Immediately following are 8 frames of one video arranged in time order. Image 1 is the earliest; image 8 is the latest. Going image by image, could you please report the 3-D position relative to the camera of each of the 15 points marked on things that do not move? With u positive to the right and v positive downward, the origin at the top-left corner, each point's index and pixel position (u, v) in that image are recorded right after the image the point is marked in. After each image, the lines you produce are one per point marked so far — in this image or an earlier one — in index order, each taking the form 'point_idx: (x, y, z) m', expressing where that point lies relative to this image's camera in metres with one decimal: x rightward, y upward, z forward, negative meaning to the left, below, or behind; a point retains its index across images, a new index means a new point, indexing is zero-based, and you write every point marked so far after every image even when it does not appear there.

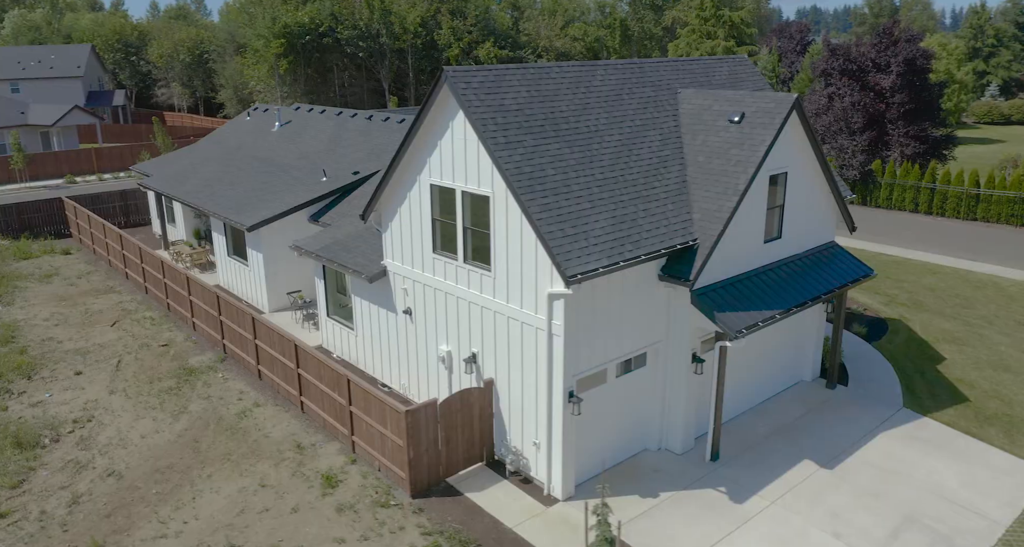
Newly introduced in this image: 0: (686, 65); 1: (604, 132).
0: (+3.4, +4.2, +15.1) m
1: (+1.5, +2.3, +12.5) m
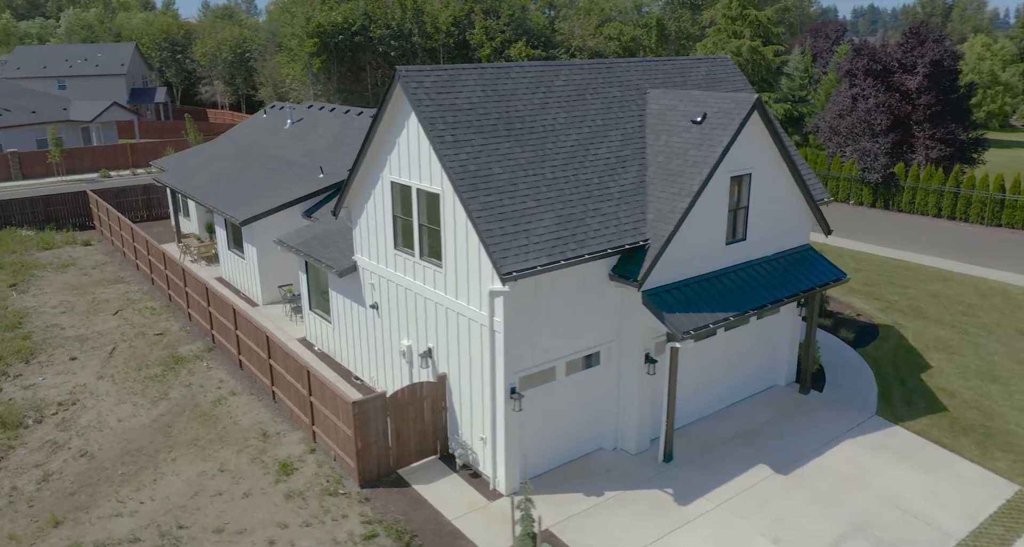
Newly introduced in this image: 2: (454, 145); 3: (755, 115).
0: (+2.9, +4.2, +15.0) m
1: (+0.8, +2.4, +12.5) m
2: (-0.9, +1.9, +11.3) m
3: (+4.0, +2.7, +12.5) m
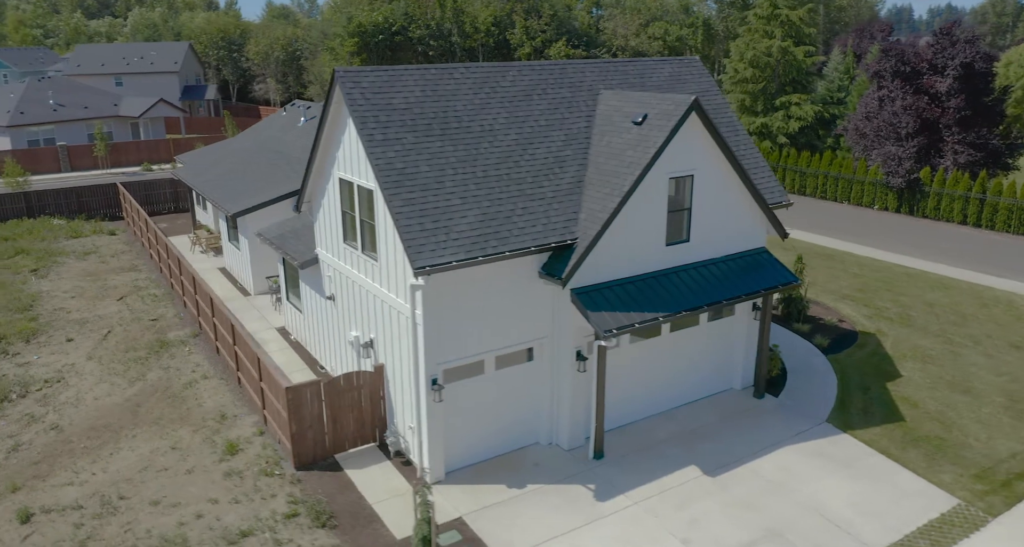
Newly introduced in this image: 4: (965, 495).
0: (+2.1, +4.2, +15.2) m
1: (-0.3, +2.4, +12.8) m
2: (-2.0, +2.0, +11.7) m
3: (+3.0, +2.6, +12.6) m
4: (+7.4, -3.6, +12.3) m
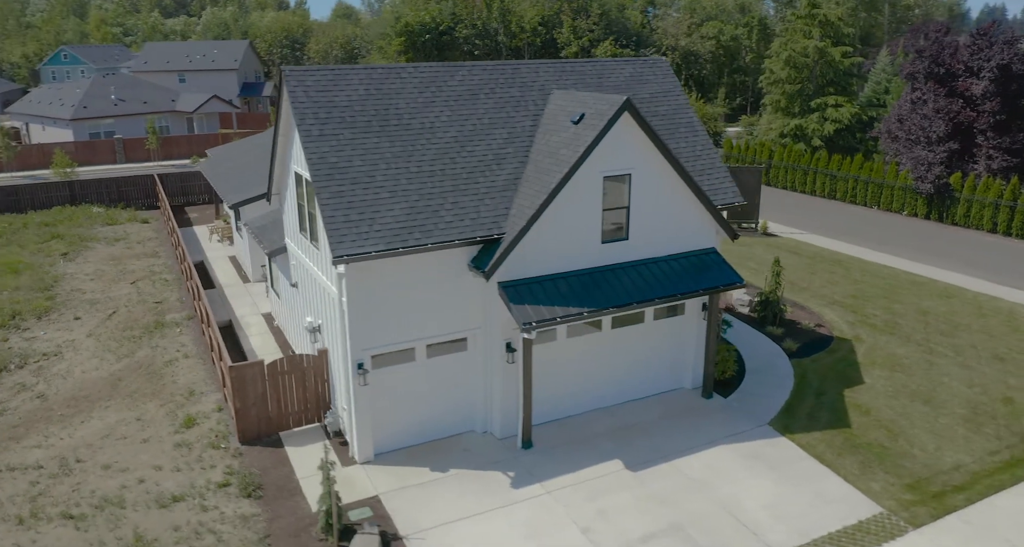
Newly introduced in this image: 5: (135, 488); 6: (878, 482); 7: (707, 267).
0: (+1.3, +4.3, +15.4) m
1: (-1.3, +2.6, +13.3) m
2: (-3.2, +2.2, +12.4) m
3: (+1.9, +2.7, +12.8) m
4: (+6.1, -3.7, +12.1) m
5: (-6.1, -3.5, +12.2) m
6: (+6.2, -3.5, +12.6) m
7: (+3.7, +0.1, +14.3) m
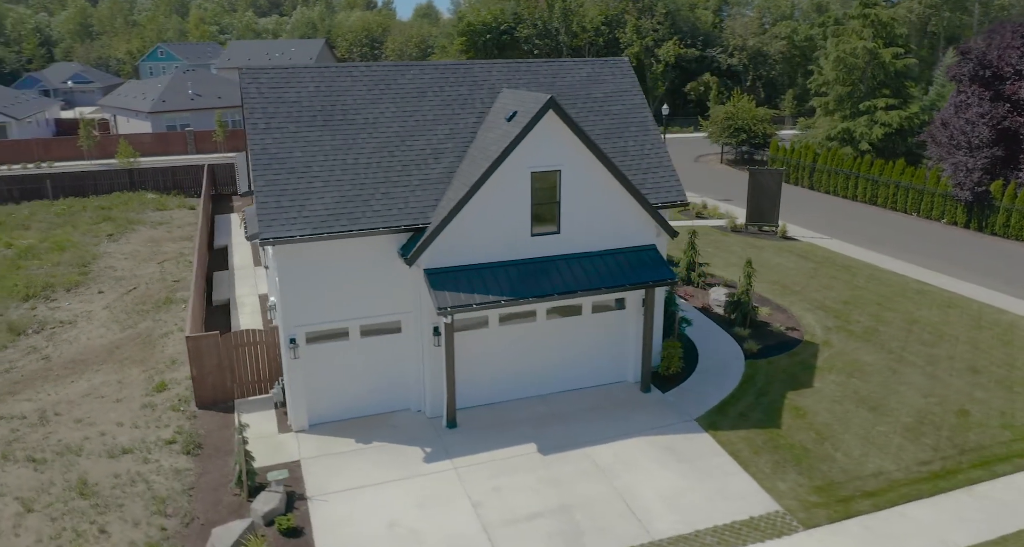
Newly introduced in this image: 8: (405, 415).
0: (+0.4, +4.4, +16.0) m
1: (-2.5, +2.8, +14.2) m
2: (-4.4, +2.6, +13.5) m
3: (+0.7, +2.8, +13.3) m
4: (+4.5, -3.7, +12.2) m
5: (-7.6, -3.0, +13.7) m
6: (+4.6, -3.5, +12.7) m
7: (+2.5, +0.2, +14.7) m
8: (-2.0, -2.7, +14.5) m
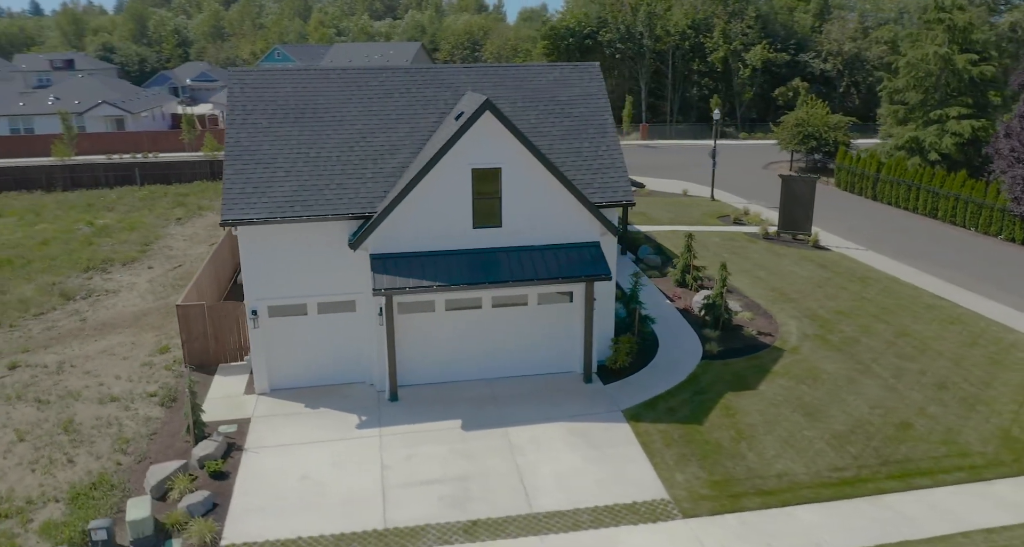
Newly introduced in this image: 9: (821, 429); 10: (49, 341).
0: (-0.2, +4.6, +17.1) m
1: (-3.5, +3.2, +15.7) m
2: (-5.5, +3.0, +15.3) m
3: (-0.5, +3.0, +14.3) m
4: (+2.8, -3.7, +12.7) m
5: (-8.9, -2.4, +15.9) m
6: (+3.0, -3.5, +13.2) m
7: (+1.4, +0.3, +15.4) m
8: (-3.3, -2.4, +15.9) m
9: (+6.0, -3.0, +14.5) m
10: (-11.4, -1.7, +18.4) m
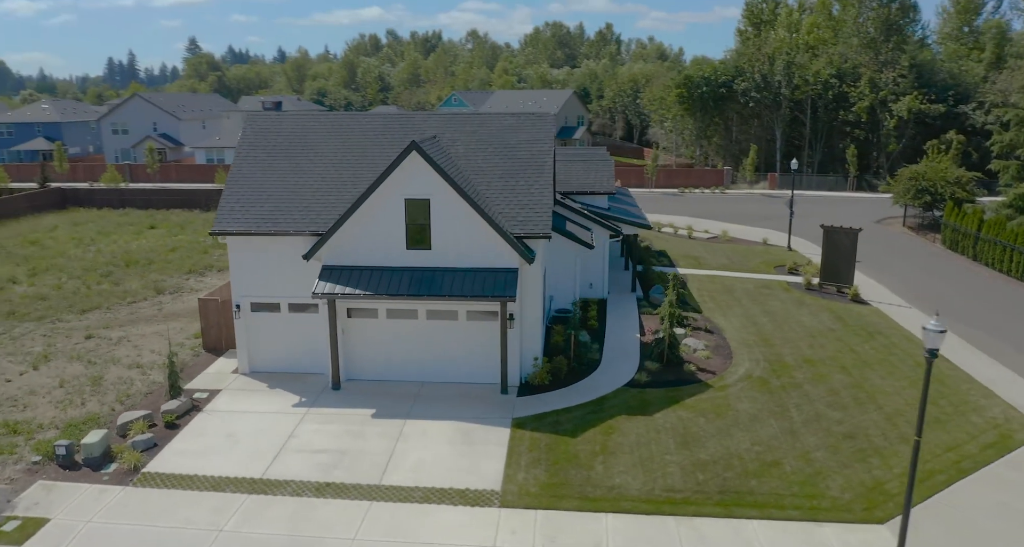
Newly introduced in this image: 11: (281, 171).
0: (-1.2, +4.1, +19.7) m
1: (-4.8, +3.0, +19.2) m
2: (-6.9, +2.9, +19.3) m
3: (-2.2, +2.7, +17.1) m
4: (0.0, -4.1, +14.4) m
5: (-10.4, -2.3, +20.5) m
6: (+0.4, -4.0, +14.8) m
7: (-0.3, -0.2, +17.5) m
8: (-5.0, -2.6, +19.1) m
9: (+3.6, -3.8, +15.4) m
10: (-12.2, -1.5, +23.6) m
11: (-5.9, +2.6, +19.0) m
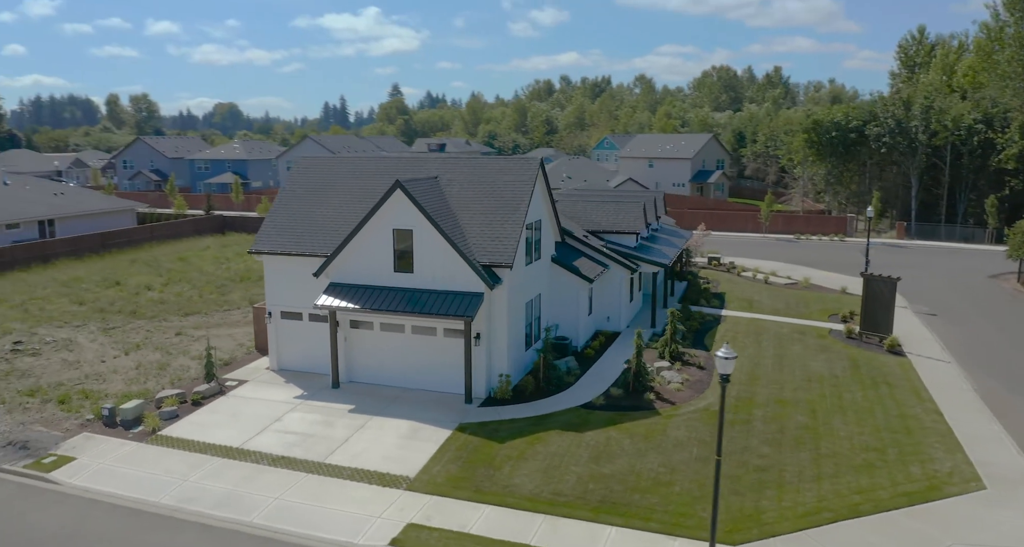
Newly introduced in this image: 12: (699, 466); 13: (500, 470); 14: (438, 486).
0: (-1.4, +3.4, +22.6) m
1: (-5.0, +2.4, +22.9) m
2: (-7.1, +2.5, +23.5) m
3: (-3.1, +2.2, +20.2) m
4: (-1.9, -4.5, +16.7) m
5: (-10.5, -2.6, +25.2) m
6: (-1.5, -4.4, +17.1) m
7: (-1.3, -0.8, +20.1) m
8: (-5.6, -3.1, +22.5) m
9: (+1.8, -4.4, +16.9) m
10: (-11.5, -2.0, +28.7) m
11: (-6.2, +2.2, +23.0) m
12: (+4.4, -4.4, +17.1) m
13: (-0.1, -4.5, +16.9) m
14: (-1.5, -4.6, +16.3) m
